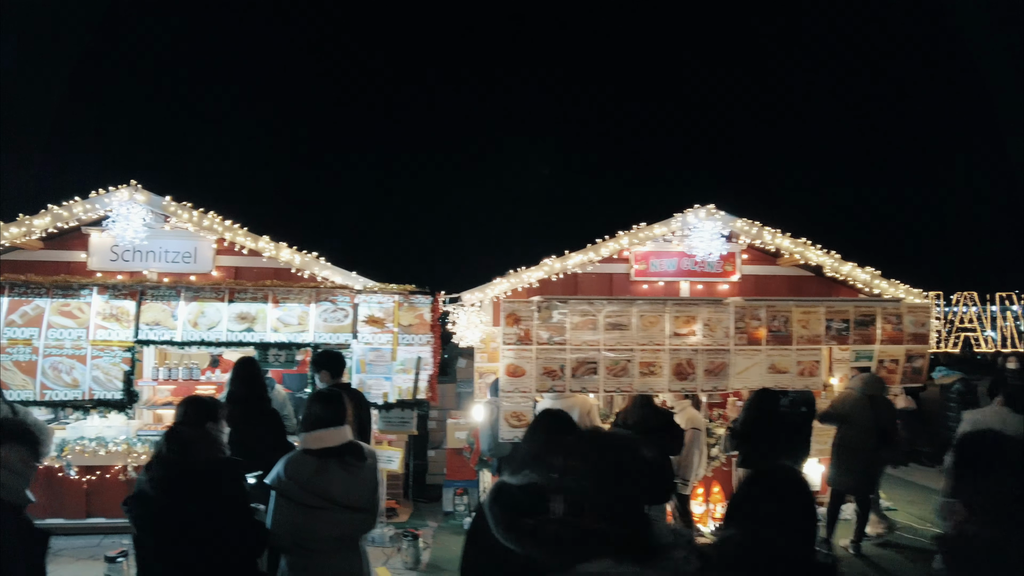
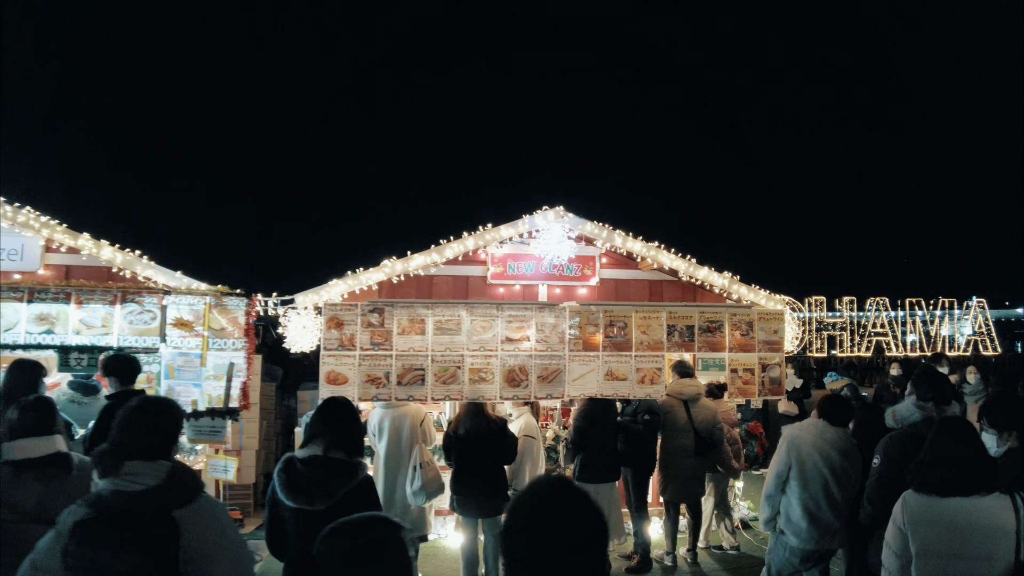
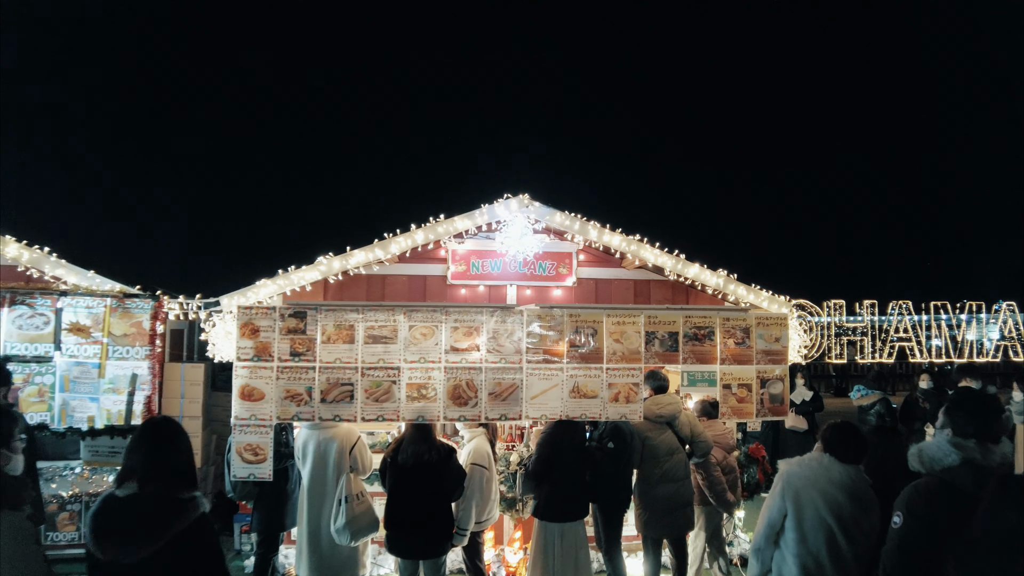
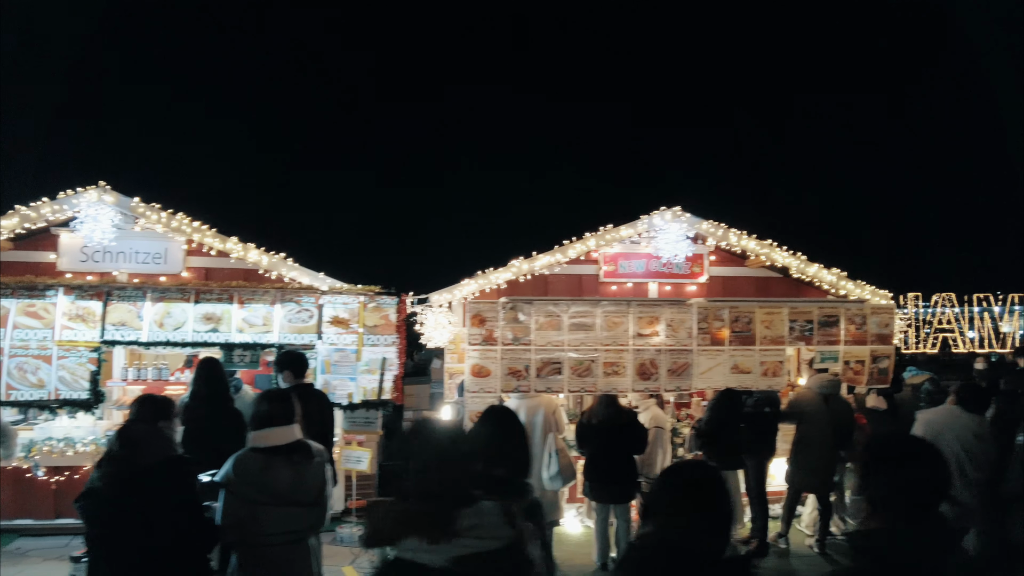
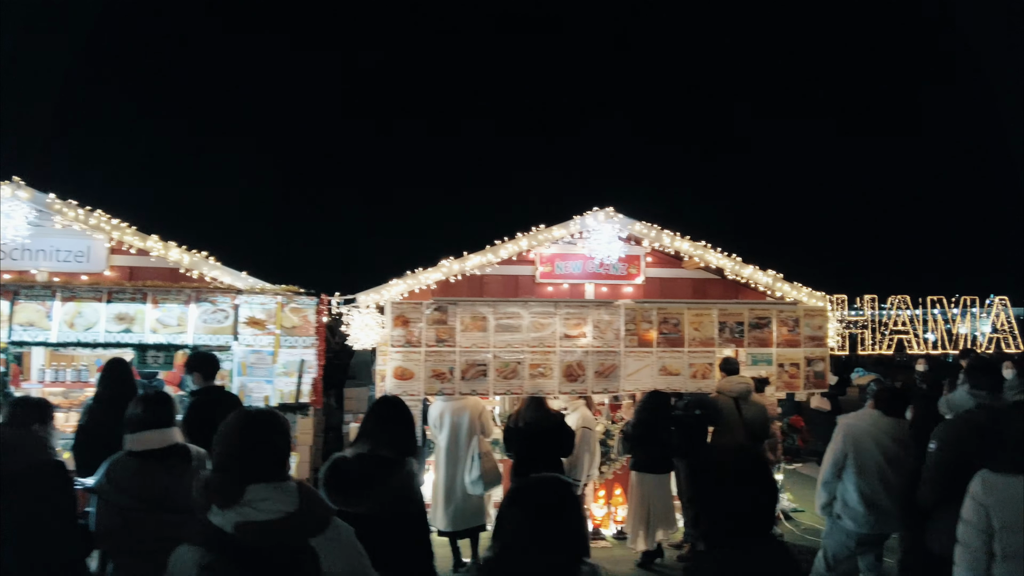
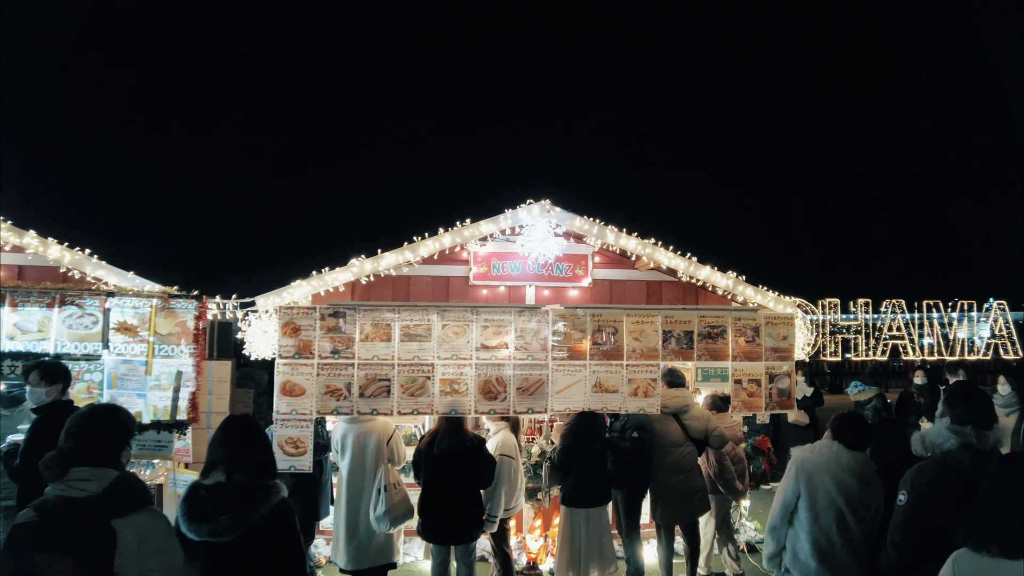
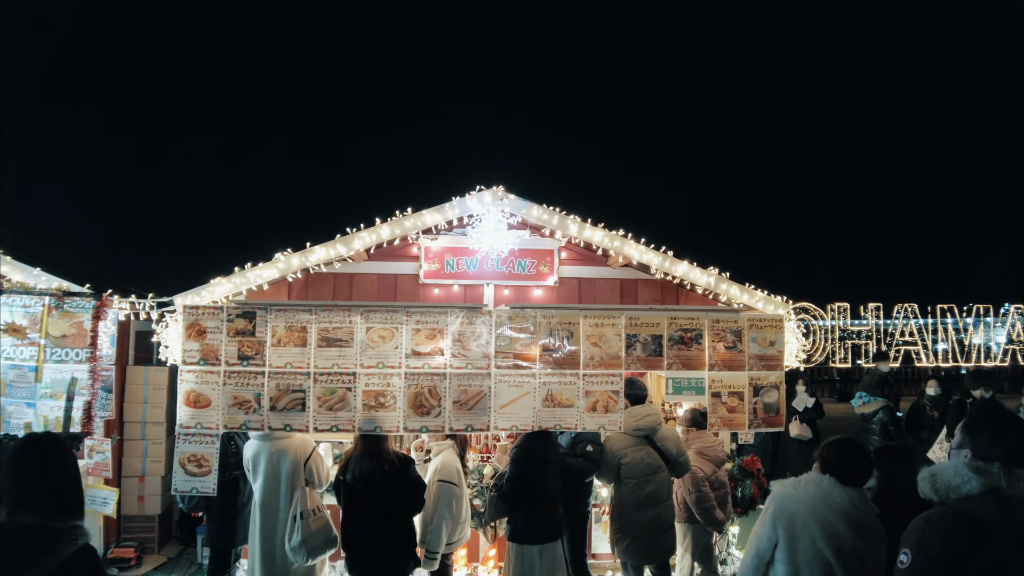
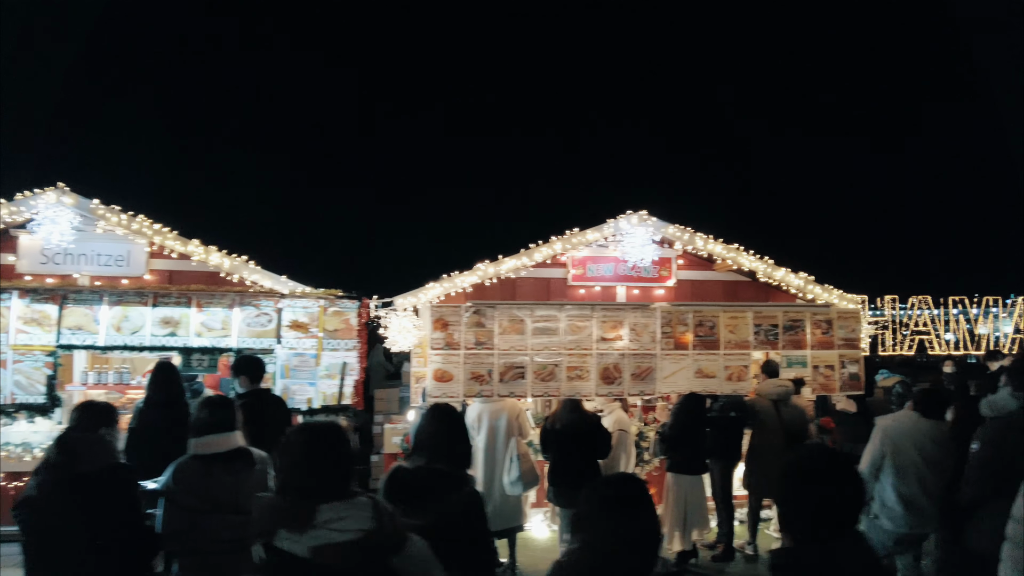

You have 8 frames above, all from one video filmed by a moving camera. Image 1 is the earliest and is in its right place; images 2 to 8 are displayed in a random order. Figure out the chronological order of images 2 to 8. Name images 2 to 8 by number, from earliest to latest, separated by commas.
4, 8, 5, 2, 6, 3, 7
